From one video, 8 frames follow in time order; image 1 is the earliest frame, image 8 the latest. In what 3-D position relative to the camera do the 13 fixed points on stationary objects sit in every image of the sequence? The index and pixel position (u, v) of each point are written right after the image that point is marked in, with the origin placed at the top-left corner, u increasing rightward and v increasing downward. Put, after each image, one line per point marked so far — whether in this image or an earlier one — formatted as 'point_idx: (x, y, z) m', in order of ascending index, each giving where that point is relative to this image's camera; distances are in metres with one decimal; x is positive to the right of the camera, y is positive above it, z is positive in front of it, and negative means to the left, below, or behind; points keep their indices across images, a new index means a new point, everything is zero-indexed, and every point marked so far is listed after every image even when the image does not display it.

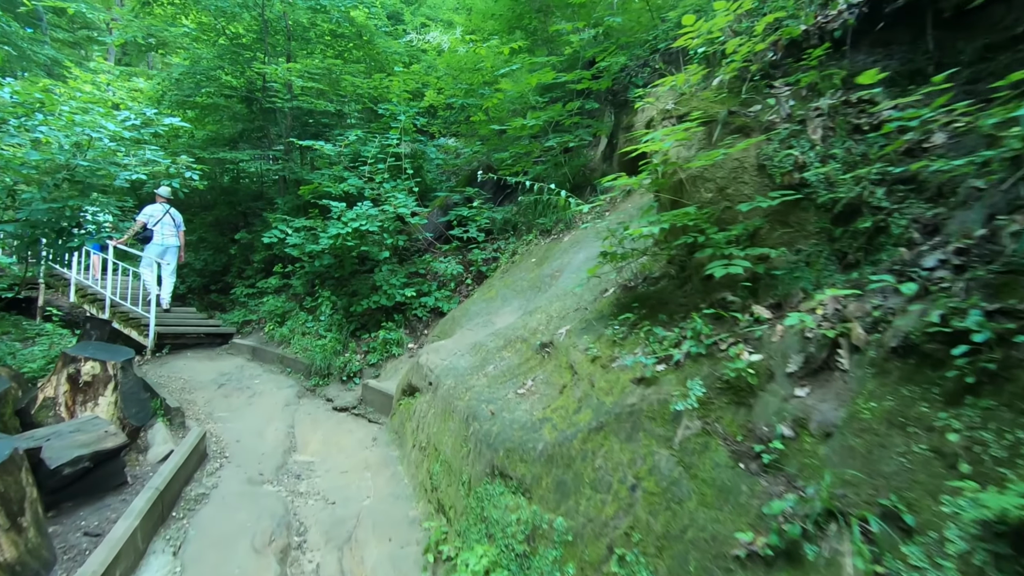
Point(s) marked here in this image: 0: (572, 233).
0: (+0.6, +0.5, +5.4) m
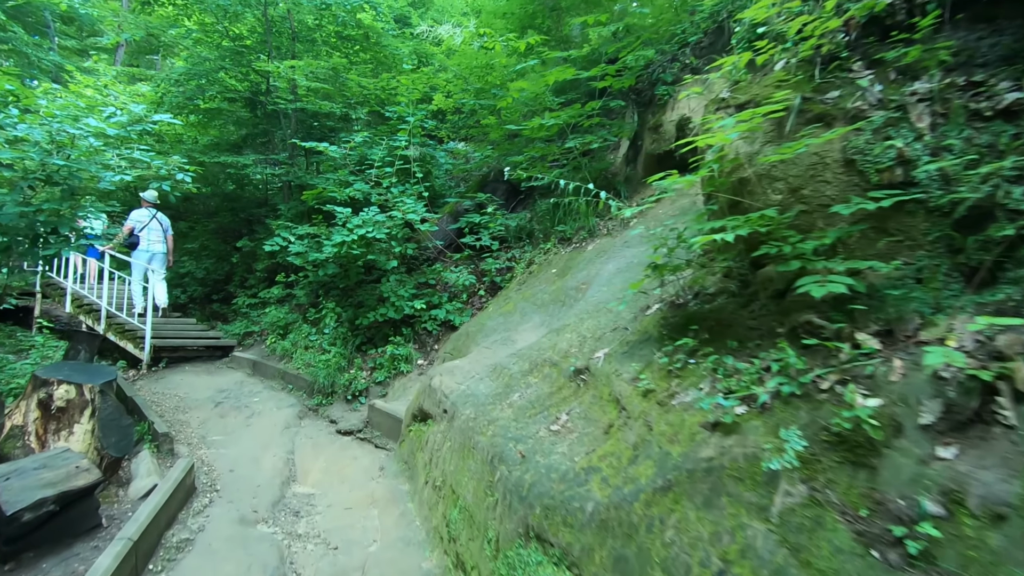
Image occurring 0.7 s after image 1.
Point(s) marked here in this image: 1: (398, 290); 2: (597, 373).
0: (+0.7, +0.4, +4.9) m
1: (-1.3, 0.0, +6.4) m
2: (+0.4, -0.4, +2.8) m
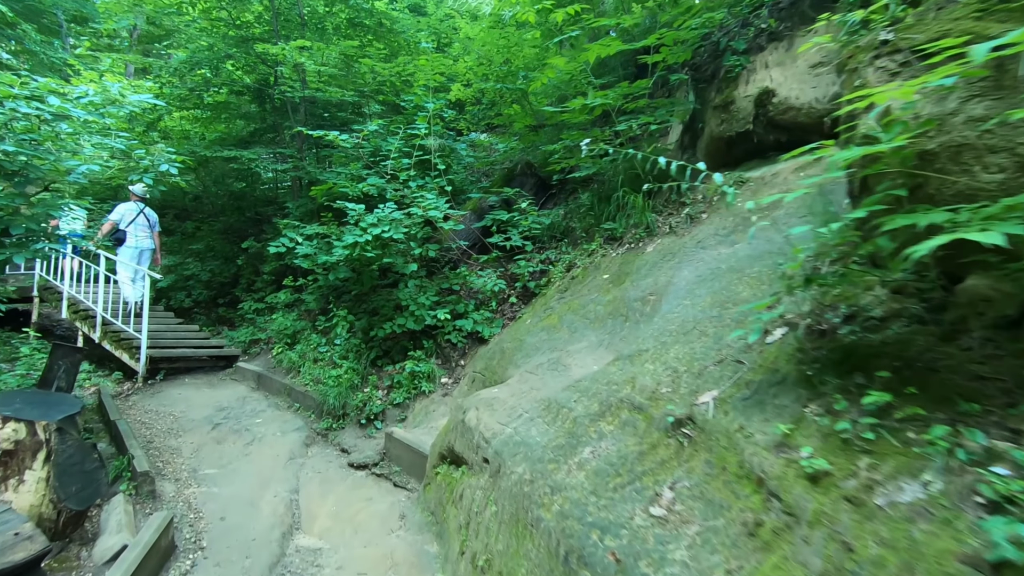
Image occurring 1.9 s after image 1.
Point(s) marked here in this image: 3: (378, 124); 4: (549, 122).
0: (+1.0, +0.3, +4.1) m
1: (-0.9, -0.1, +5.6) m
2: (+0.7, -0.5, +2.0) m
3: (-1.6, +2.0, +6.7) m
4: (+0.5, +2.0, +7.0) m
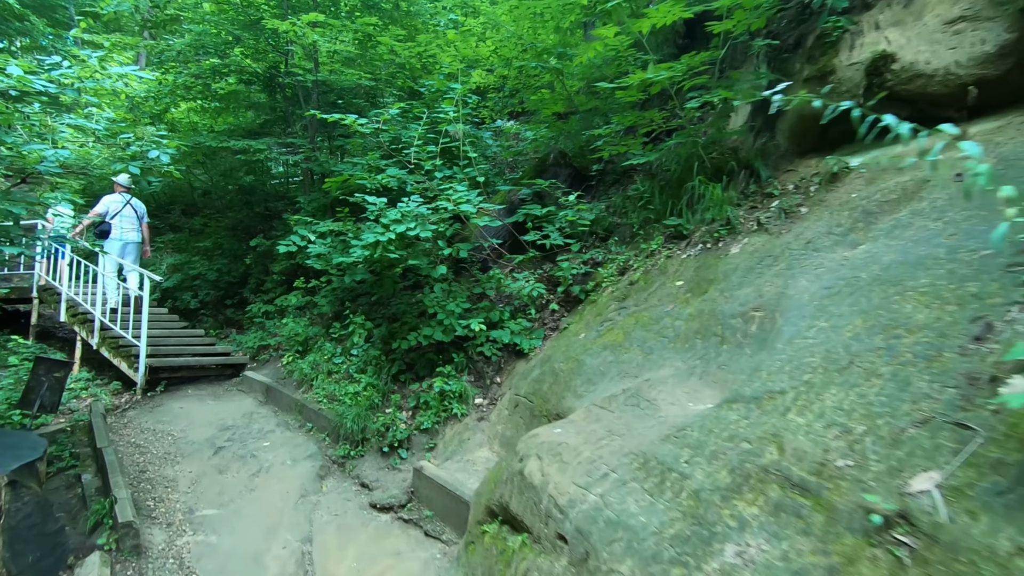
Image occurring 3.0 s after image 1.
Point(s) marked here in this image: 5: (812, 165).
0: (+1.4, +0.3, +3.4) m
1: (-0.6, -0.1, +4.9) m
2: (+1.0, -0.6, +1.3) m
3: (-1.2, +1.9, +6.1) m
4: (+0.8, +2.0, +6.3) m
5: (+2.0, +0.8, +3.8) m
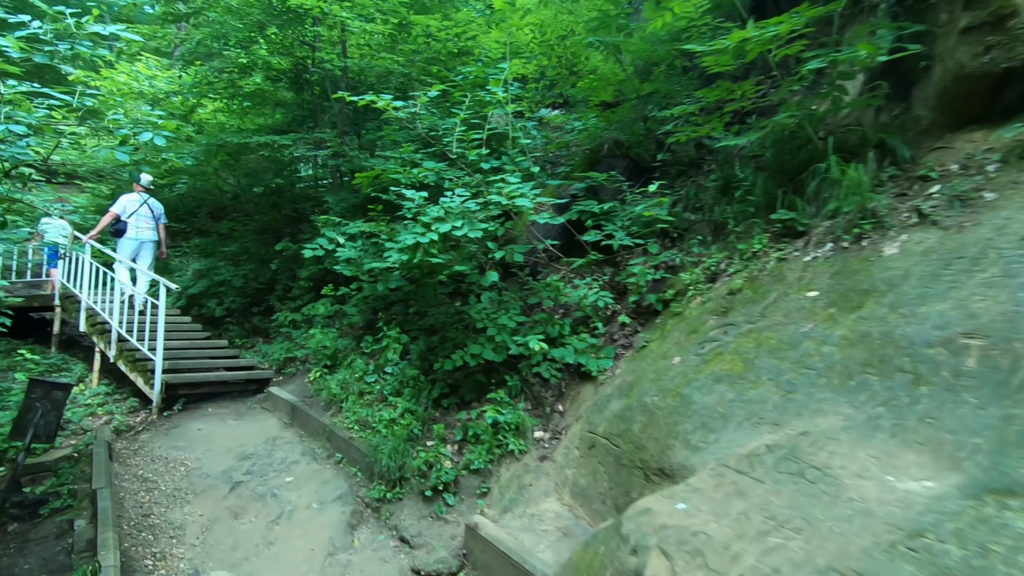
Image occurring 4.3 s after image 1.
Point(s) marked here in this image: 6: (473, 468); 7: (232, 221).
0: (+1.7, +0.2, +2.6) m
1: (-0.1, -0.2, +4.2) m
2: (+1.2, -0.6, +0.5) m
3: (-0.7, +1.9, +5.4) m
4: (+1.3, +1.9, +5.5) m
5: (+2.4, +0.8, +2.9) m
6: (-0.2, -1.1, +3.6) m
7: (-4.8, +1.1, +9.8) m
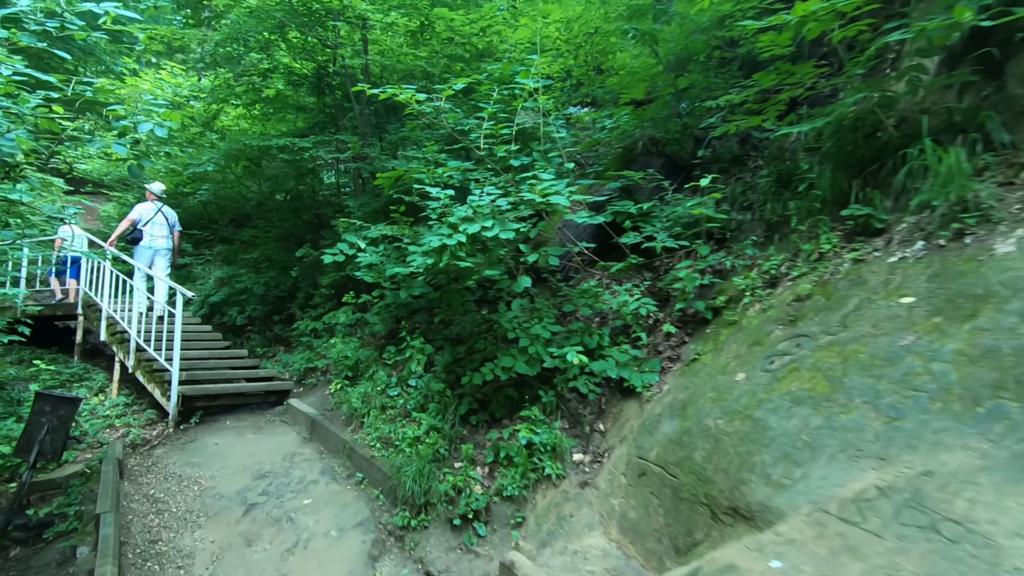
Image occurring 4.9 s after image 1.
0: (+1.9, +0.2, +2.2) m
1: (+0.1, -0.2, +3.8) m
2: (+1.3, -0.6, +0.1) m
3: (-0.4, +1.8, +5.1) m
4: (+1.6, +1.9, +5.1) m
5: (+2.5, +0.7, +2.5) m
6: (0.0, -1.2, +3.3) m
7: (-4.4, +1.0, +9.6) m
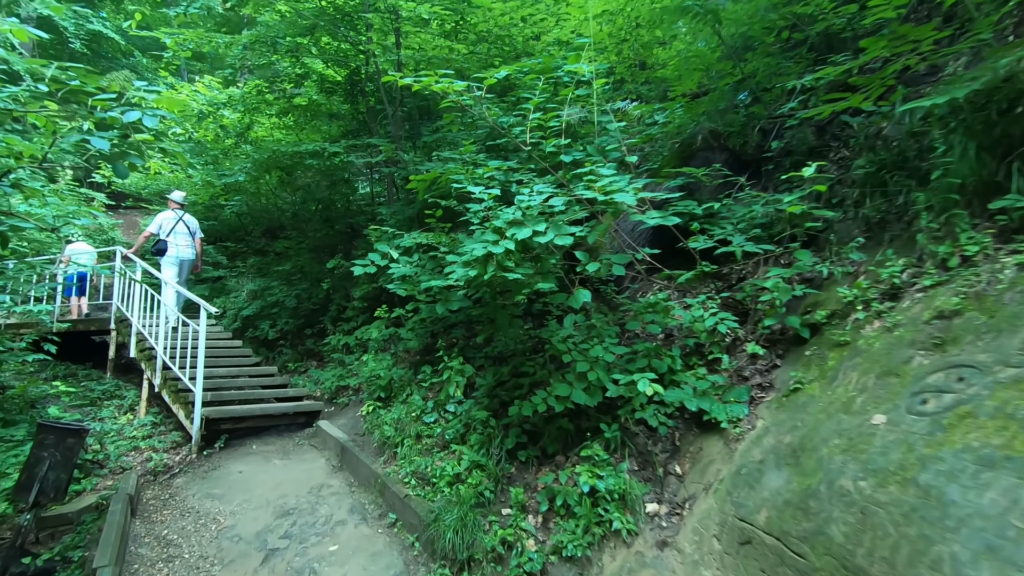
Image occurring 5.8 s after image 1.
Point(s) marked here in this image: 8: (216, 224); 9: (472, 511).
0: (+2.1, +0.2, +1.5) m
1: (+0.4, -0.3, +3.3) m
2: (+1.4, -0.6, -0.6) m
3: (-0.1, +1.7, +4.6) m
4: (+2.0, +1.8, +4.5) m
5: (+2.8, +0.7, +1.8) m
6: (+0.3, -1.2, +2.7) m
7: (-3.7, +0.8, +9.4) m
8: (-5.4, +1.2, +10.3) m
9: (-0.2, -1.2, +3.0) m
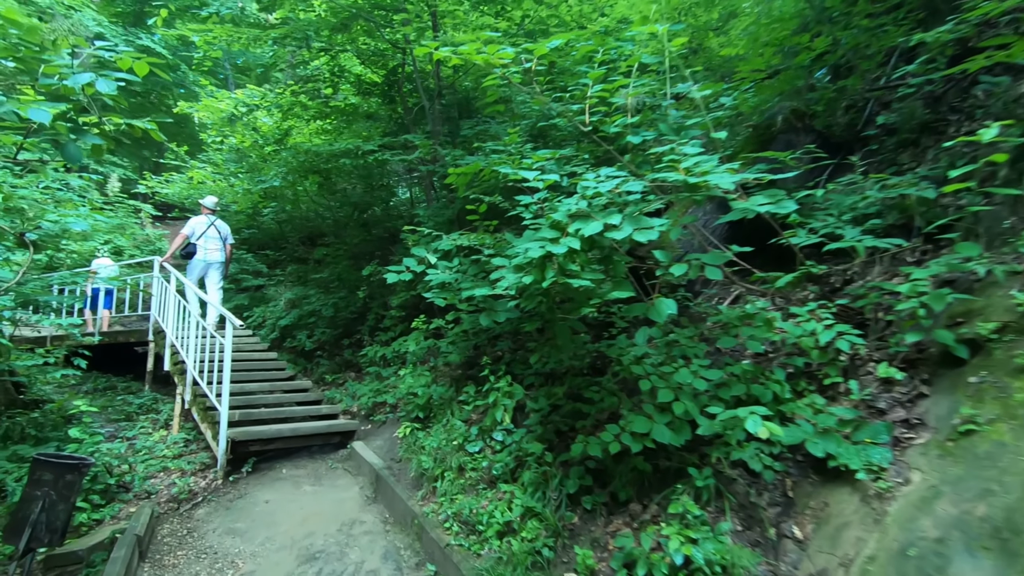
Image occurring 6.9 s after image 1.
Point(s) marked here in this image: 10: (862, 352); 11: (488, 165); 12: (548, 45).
0: (+2.3, +0.2, +0.8) m
1: (+0.7, -0.4, +2.6) m
2: (+1.4, -0.6, -1.3) m
3: (+0.3, +1.7, +4.0) m
4: (+2.3, +1.8, +3.8) m
5: (+2.9, +0.7, +1.0) m
6: (+0.5, -1.3, +2.1) m
7: (-3.0, +0.7, +9.0) m
8: (-4.6, +1.0, +10.1) m
9: (+0.1, -1.2, +2.4) m
10: (+1.6, -0.3, +2.6) m
11: (-0.2, +0.8, +3.6) m
12: (+0.2, +1.6, +4.0) m
